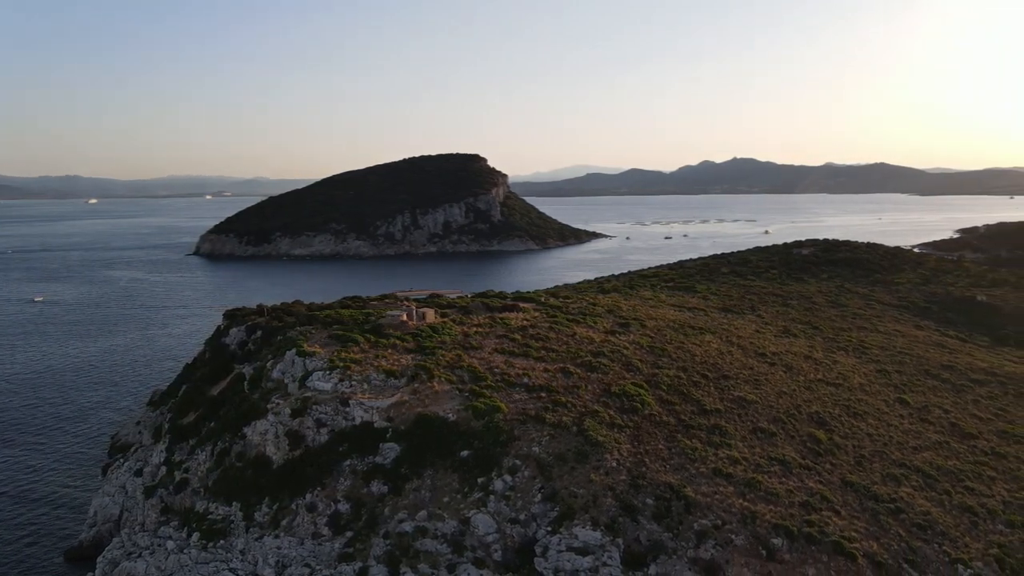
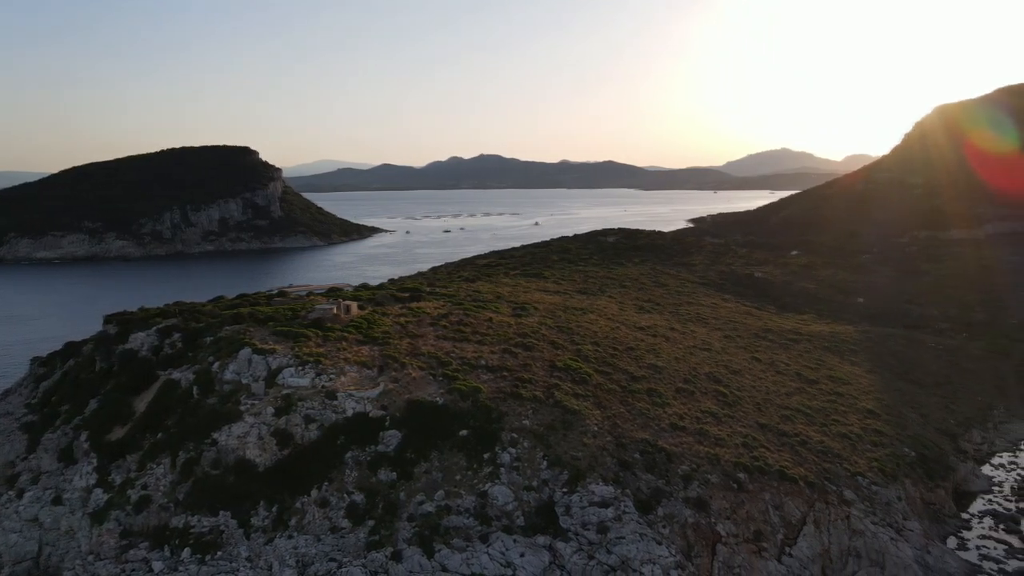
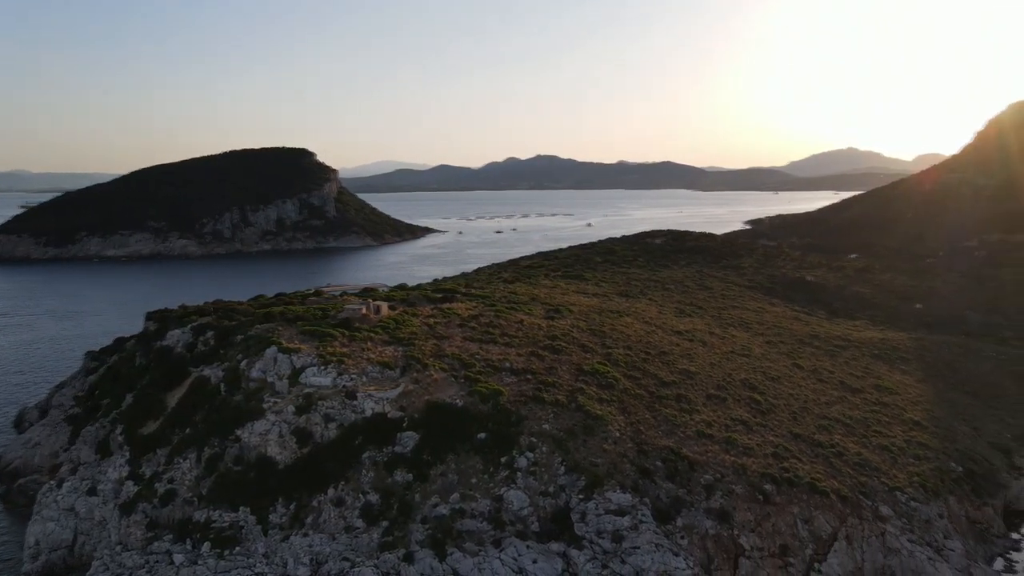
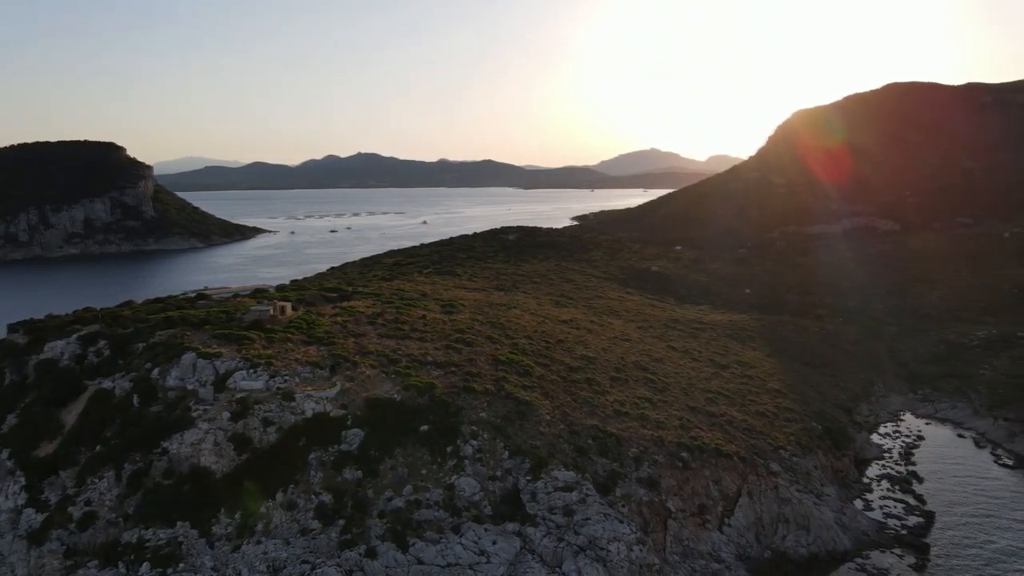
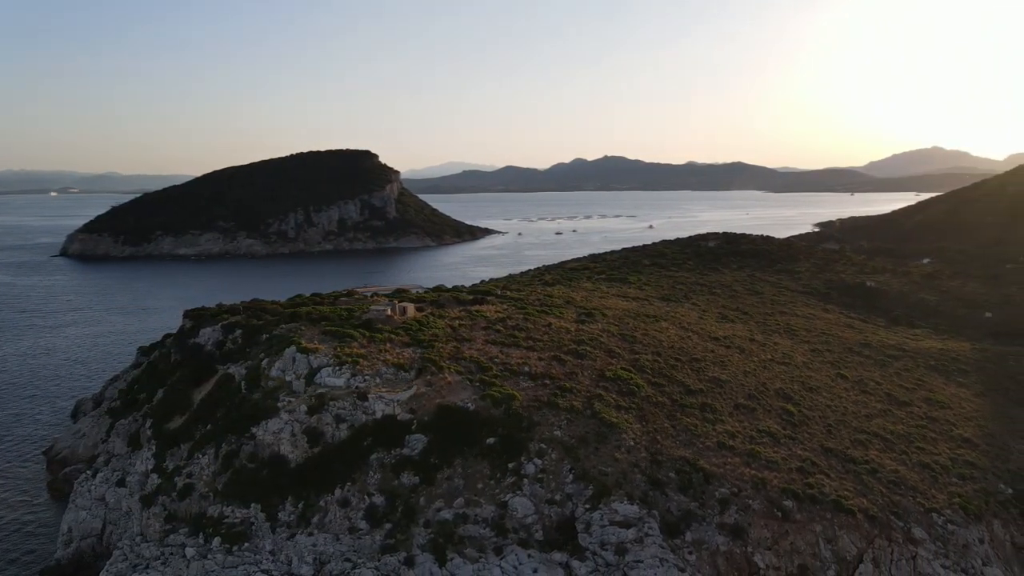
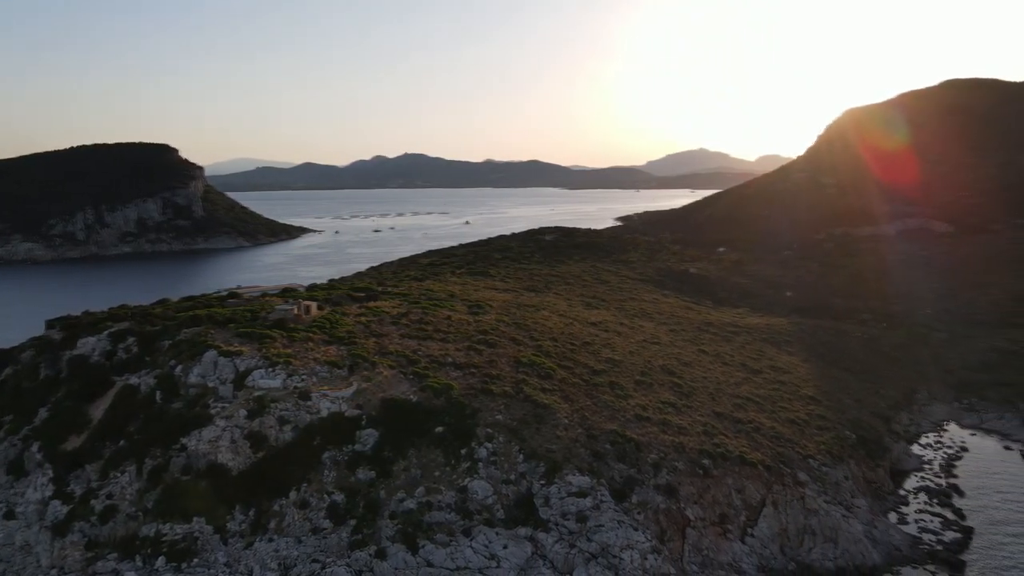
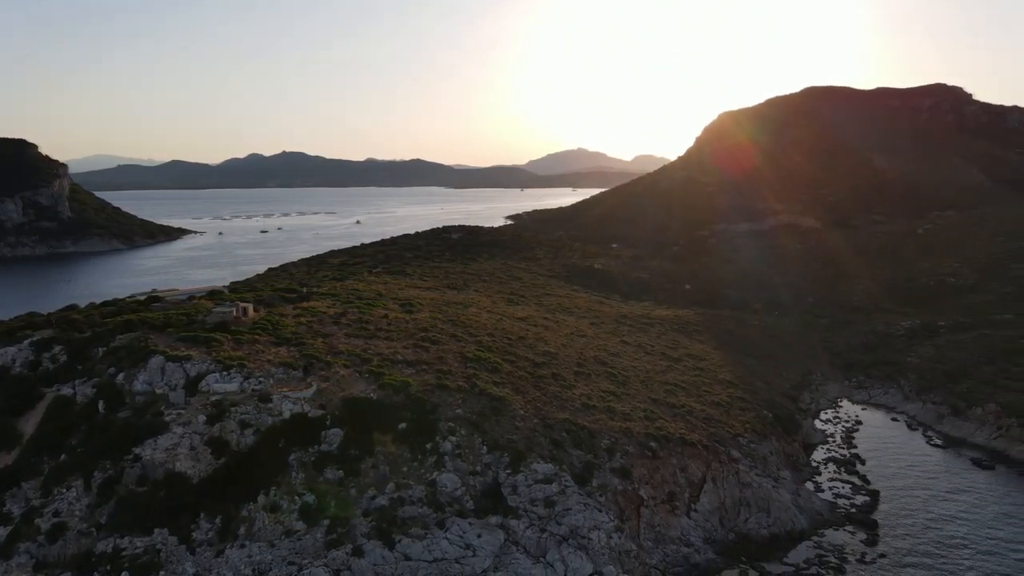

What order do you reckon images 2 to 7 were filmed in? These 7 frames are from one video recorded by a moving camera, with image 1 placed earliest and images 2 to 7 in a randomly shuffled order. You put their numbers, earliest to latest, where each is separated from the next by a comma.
5, 3, 2, 6, 4, 7
